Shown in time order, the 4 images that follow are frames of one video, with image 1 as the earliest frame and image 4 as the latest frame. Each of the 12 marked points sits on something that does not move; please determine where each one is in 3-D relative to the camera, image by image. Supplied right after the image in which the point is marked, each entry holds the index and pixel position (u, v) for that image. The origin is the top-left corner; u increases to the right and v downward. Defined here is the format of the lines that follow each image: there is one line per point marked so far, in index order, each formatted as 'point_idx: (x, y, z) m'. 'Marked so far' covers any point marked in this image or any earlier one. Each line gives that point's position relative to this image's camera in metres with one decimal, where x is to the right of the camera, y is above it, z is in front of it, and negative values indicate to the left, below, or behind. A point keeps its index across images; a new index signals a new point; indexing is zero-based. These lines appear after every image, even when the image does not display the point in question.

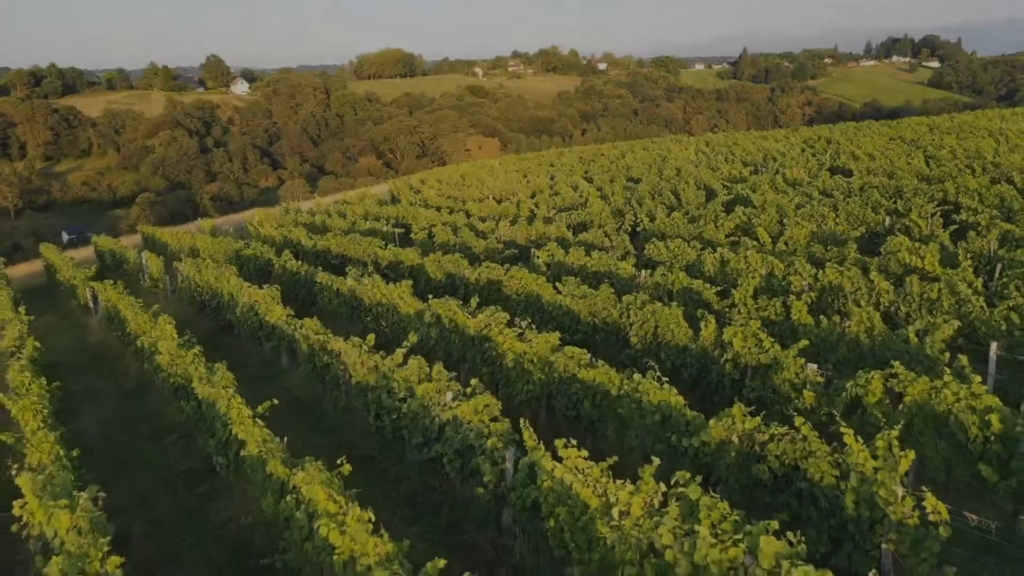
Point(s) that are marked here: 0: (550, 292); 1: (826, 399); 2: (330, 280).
0: (+0.6, -0.1, +11.5) m
1: (+3.6, -1.3, +7.6) m
2: (-3.8, +0.2, +13.9) m
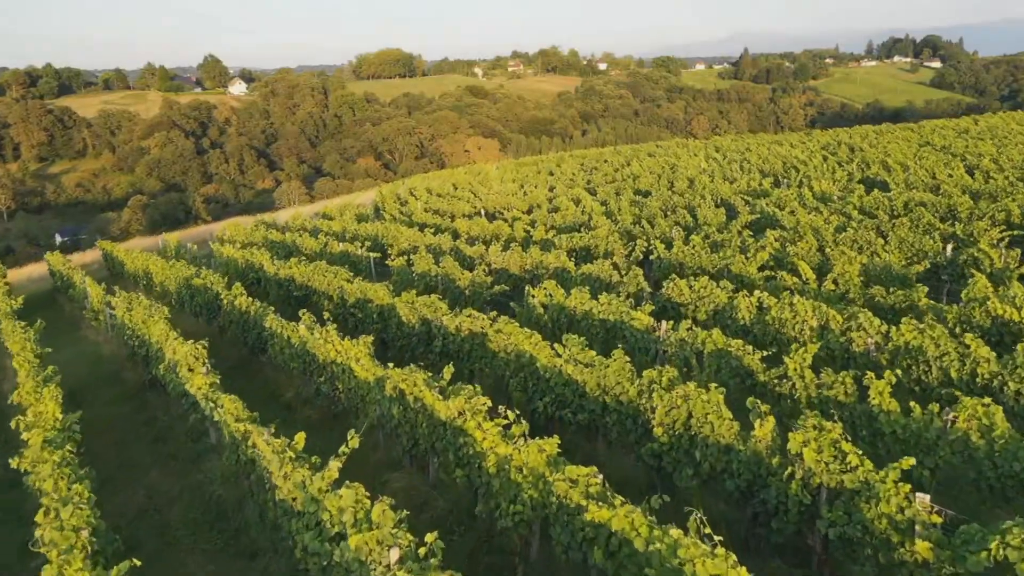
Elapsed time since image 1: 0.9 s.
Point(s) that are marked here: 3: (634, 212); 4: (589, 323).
0: (+0.5, -0.9, +9.0) m
1: (+3.4, -2.1, +5.2) m
2: (-3.9, -0.7, +11.4) m
3: (+3.4, +2.1, +18.7) m
4: (+1.2, -0.6, +10.7) m
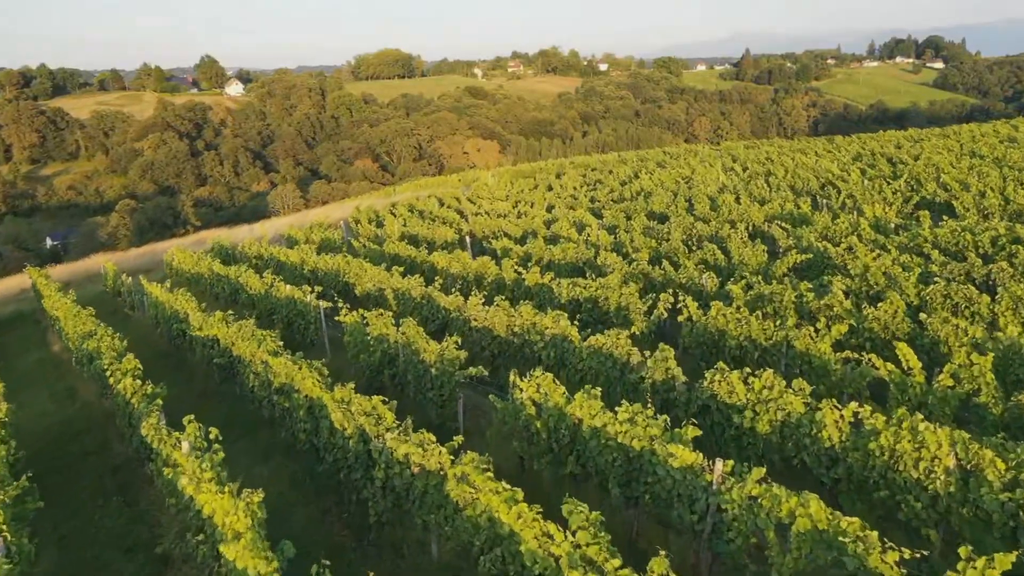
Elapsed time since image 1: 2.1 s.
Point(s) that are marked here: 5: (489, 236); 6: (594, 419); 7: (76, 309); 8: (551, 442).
0: (+0.2, -2.0, +5.6) m
1: (+3.1, -3.2, +1.7) m
2: (-4.2, -1.8, +8.0) m
3: (+3.2, +1.0, +15.3) m
4: (+1.0, -1.7, +7.2) m
5: (-0.7, +1.6, +19.5) m
6: (+0.9, -1.4, +7.4) m
7: (-9.6, -0.5, +14.8) m
8: (+0.4, -1.8, +7.9) m
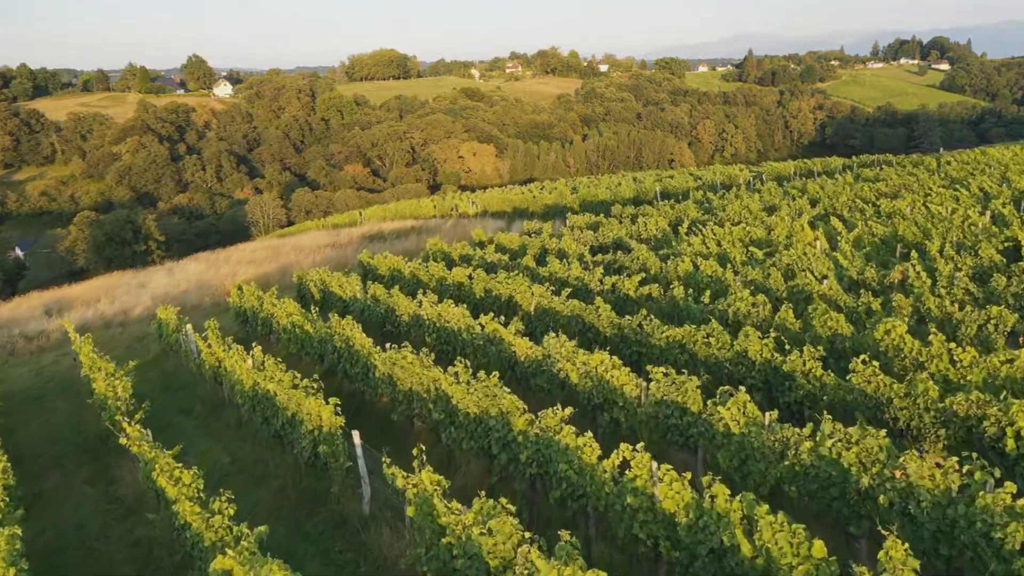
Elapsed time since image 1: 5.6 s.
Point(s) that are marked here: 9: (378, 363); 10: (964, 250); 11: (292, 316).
0: (-0.5, -5.3, -4.5) m
1: (+2.4, -6.4, -8.3) m
2: (-4.9, -5.0, -2.1) m
3: (+2.4, -2.3, +5.2) m
4: (+0.2, -4.9, -2.8) m
5: (-1.4, -1.7, +9.4) m
6: (+0.2, -4.7, -2.7) m
7: (-10.4, -3.7, +4.7) m
8: (-0.3, -5.1, -2.2) m
9: (-2.1, -1.3, +10.2) m
10: (+9.7, +0.8, +14.3) m
11: (-4.6, -0.6, +13.6) m
